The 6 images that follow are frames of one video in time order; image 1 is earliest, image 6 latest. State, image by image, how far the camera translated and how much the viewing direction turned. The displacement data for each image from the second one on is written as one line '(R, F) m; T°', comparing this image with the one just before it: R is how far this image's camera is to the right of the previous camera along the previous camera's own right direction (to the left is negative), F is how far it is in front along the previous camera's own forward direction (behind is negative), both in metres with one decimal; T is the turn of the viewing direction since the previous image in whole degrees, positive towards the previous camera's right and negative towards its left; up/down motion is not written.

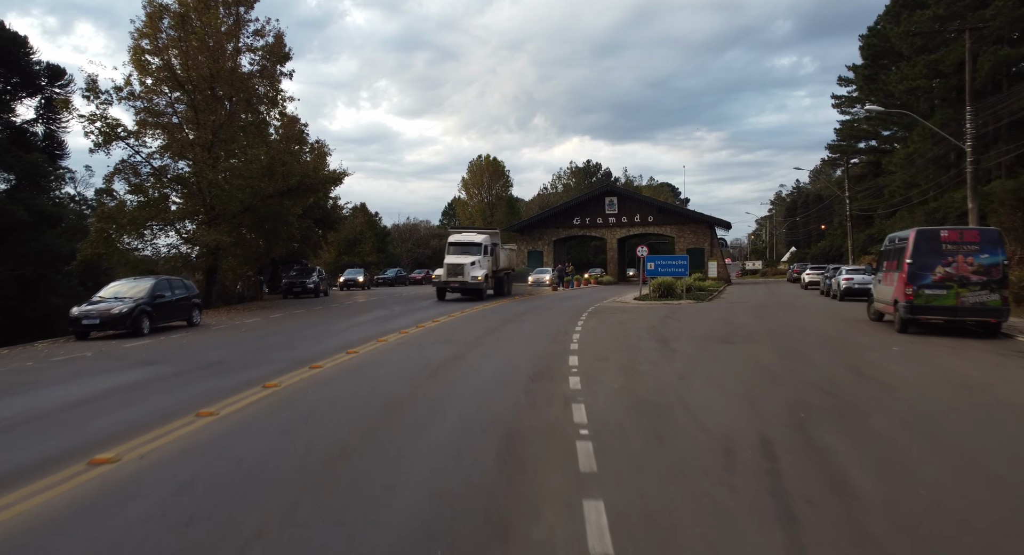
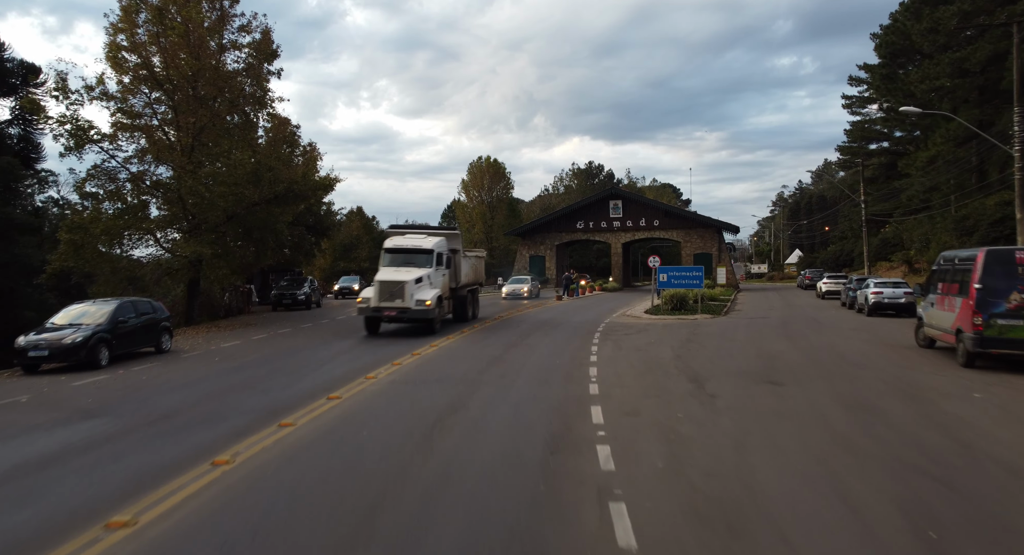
(-0.1, +1.6) m; 0°
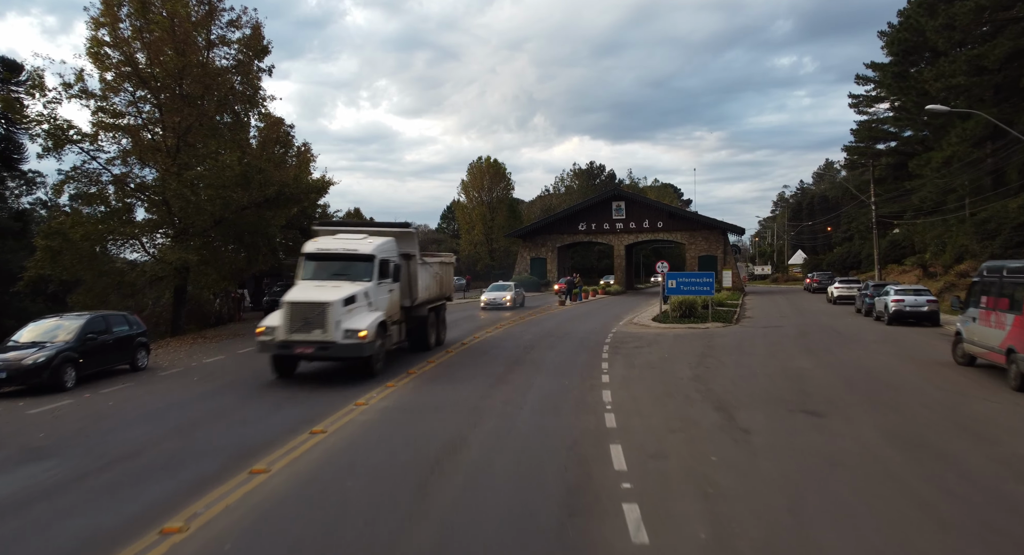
(-0.1, +1.0) m; 0°
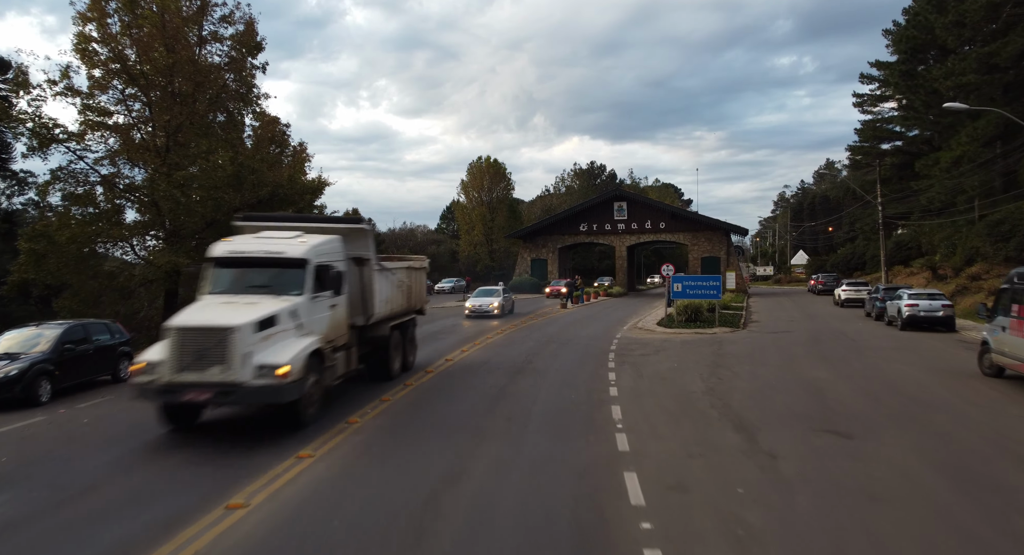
(-0.1, +0.7) m; 0°
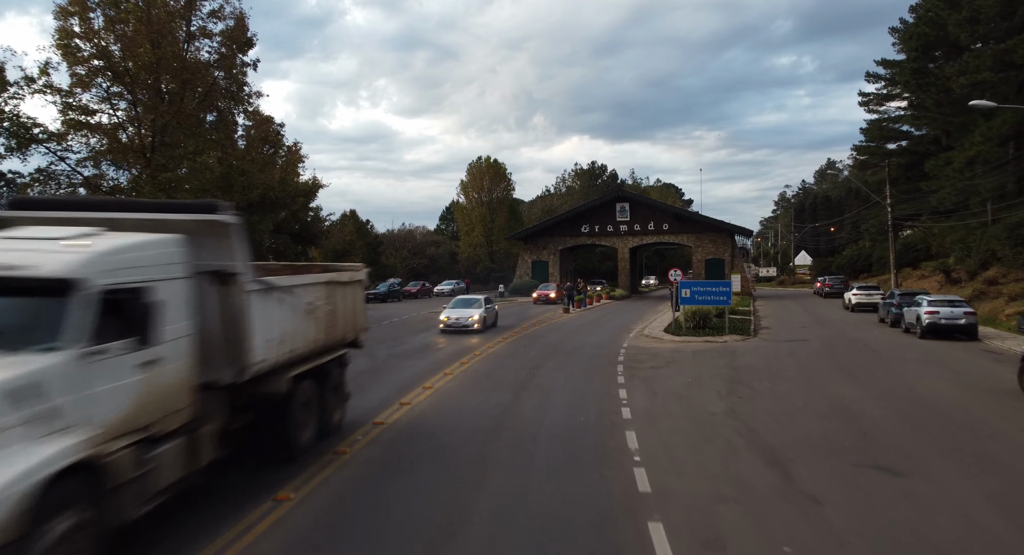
(-0.1, +0.9) m; 0°
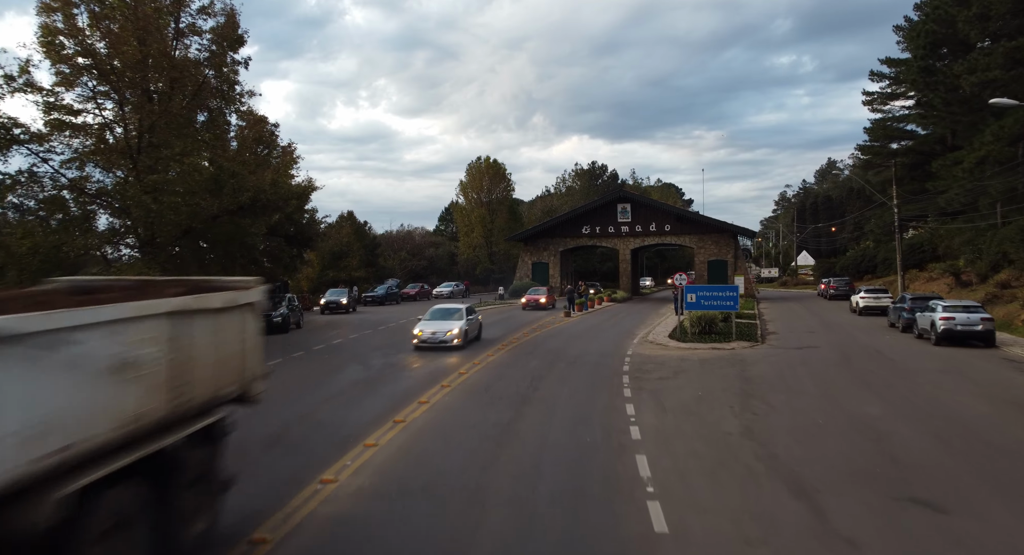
(0.0, +0.7) m; 0°
